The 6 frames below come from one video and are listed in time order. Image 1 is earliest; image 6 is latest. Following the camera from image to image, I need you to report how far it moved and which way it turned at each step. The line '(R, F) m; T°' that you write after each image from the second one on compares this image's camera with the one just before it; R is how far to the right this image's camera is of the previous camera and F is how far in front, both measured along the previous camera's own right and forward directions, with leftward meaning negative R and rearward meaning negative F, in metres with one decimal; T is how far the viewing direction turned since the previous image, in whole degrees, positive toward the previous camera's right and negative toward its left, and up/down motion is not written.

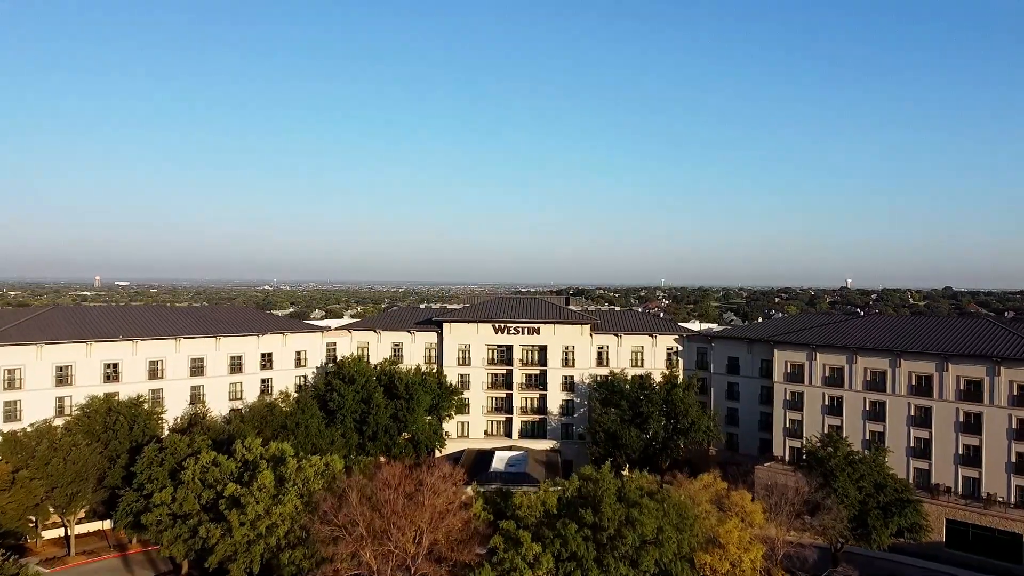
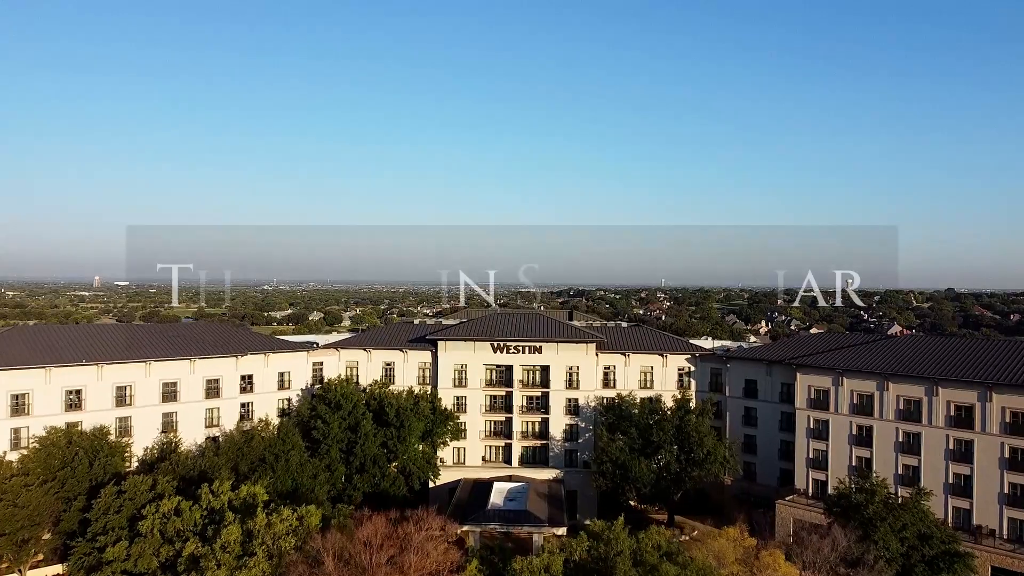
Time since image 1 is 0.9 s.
(0.0, +2.8) m; 0°
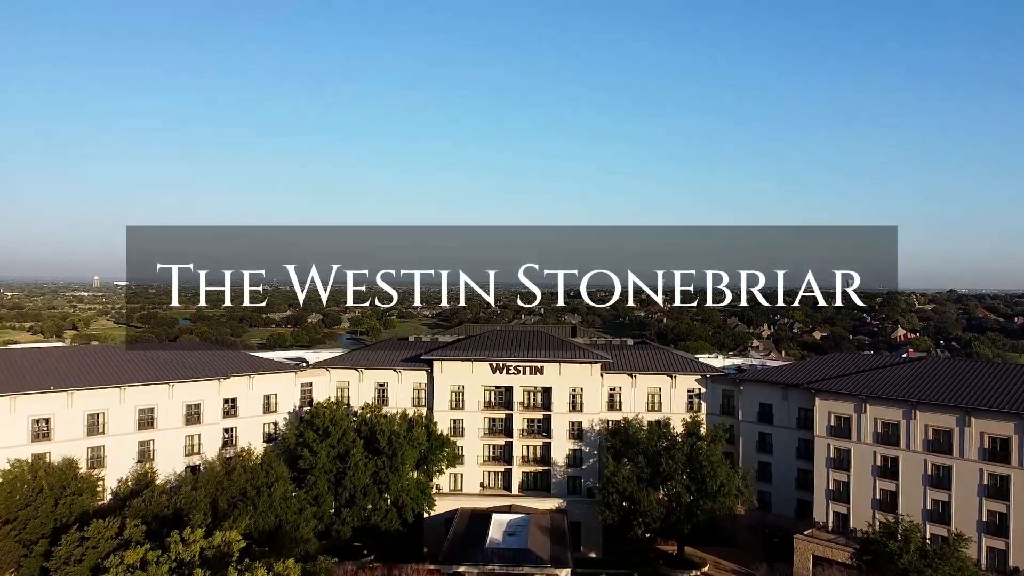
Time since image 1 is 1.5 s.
(0.0, +2.0) m; 0°
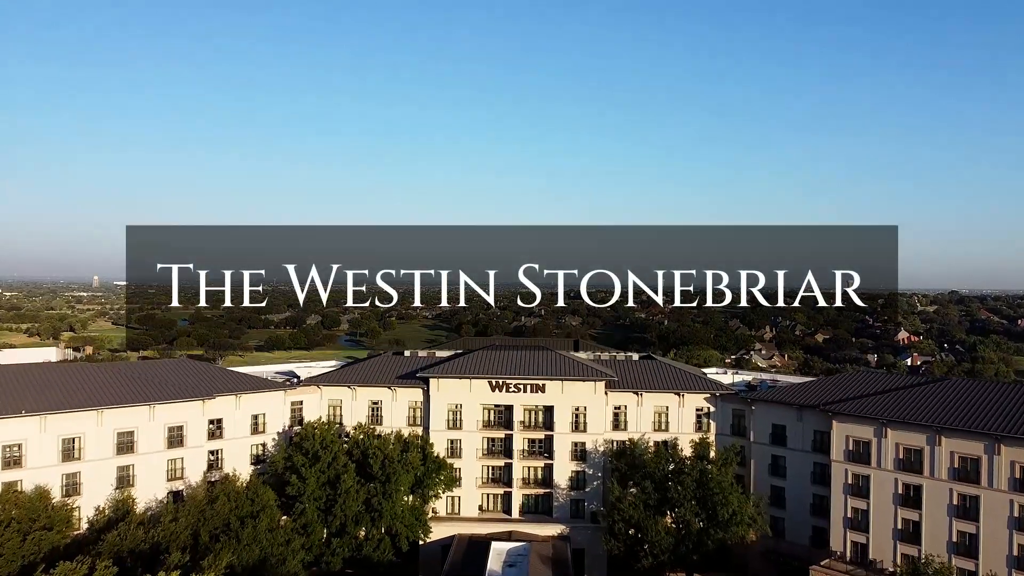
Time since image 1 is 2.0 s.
(0.0, +1.6) m; 0°
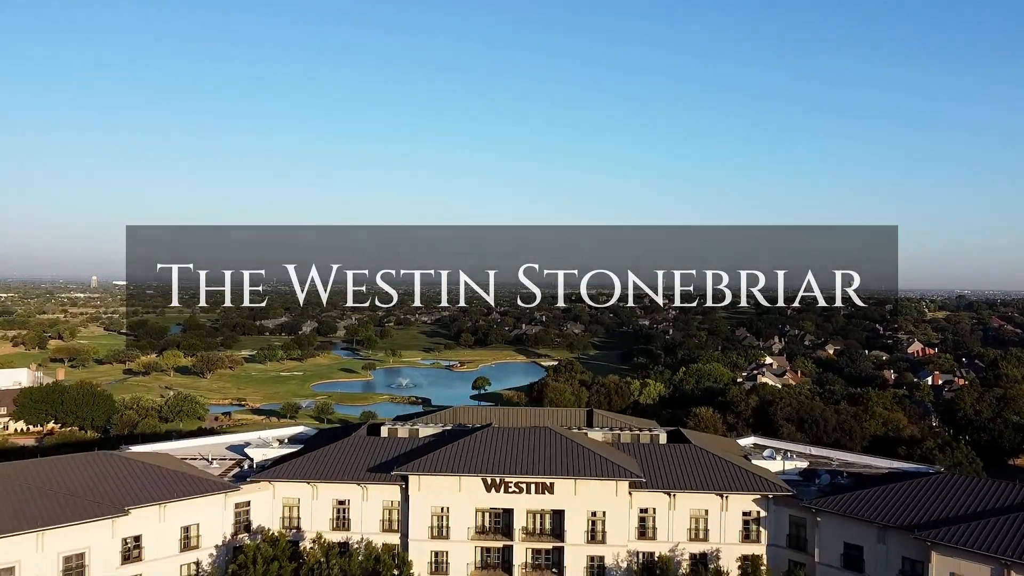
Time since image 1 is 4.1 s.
(0.0, +6.8) m; 0°
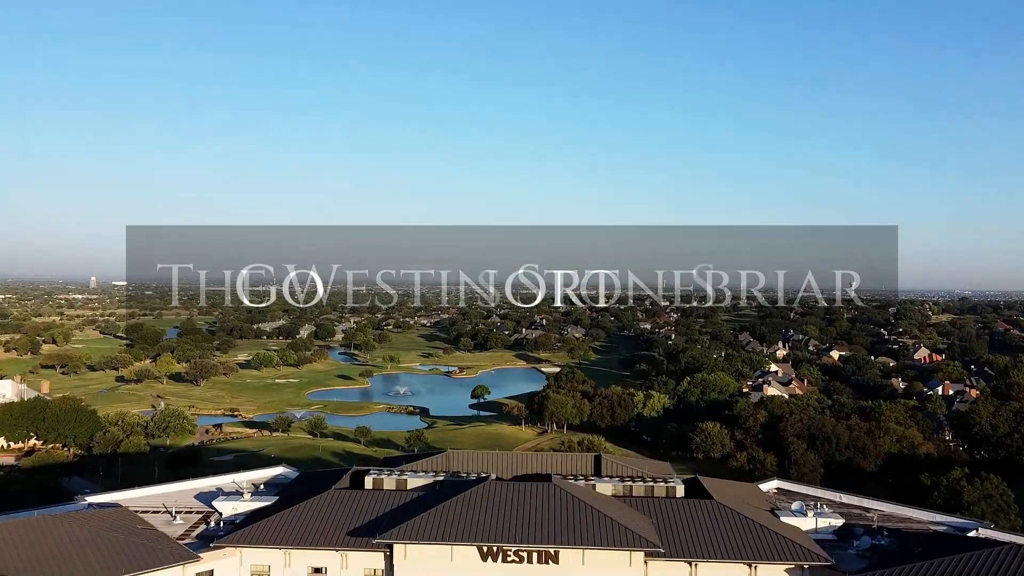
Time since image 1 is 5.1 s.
(0.0, +3.3) m; 0°
